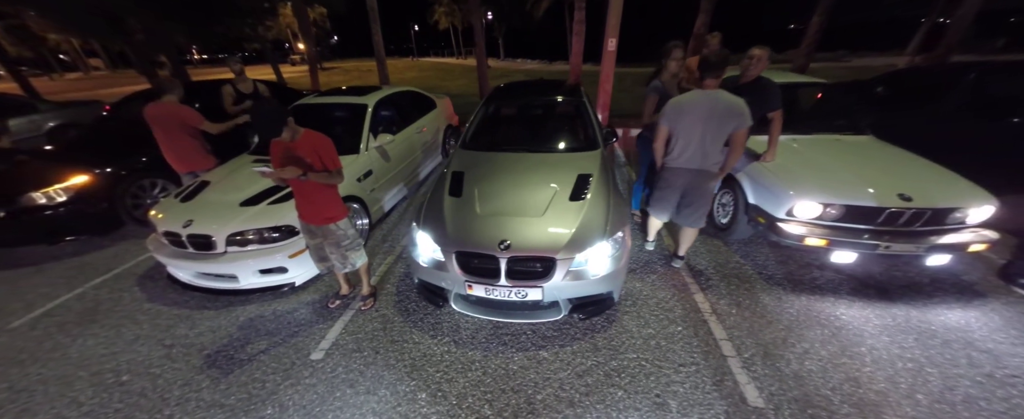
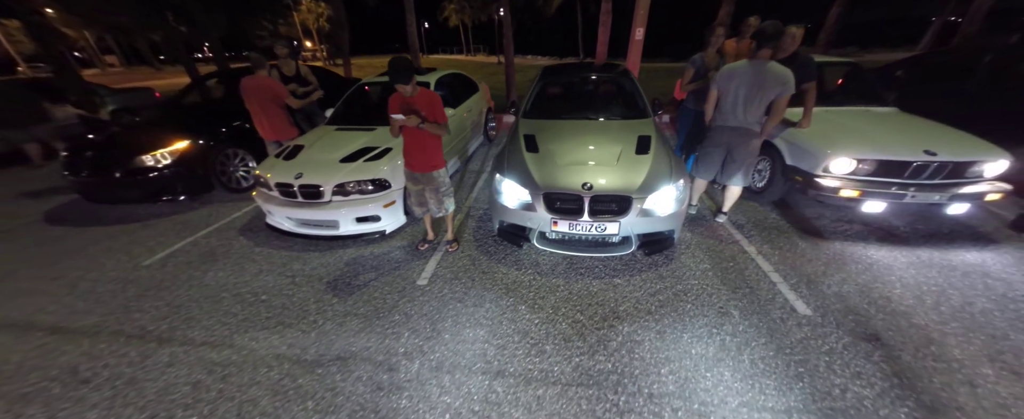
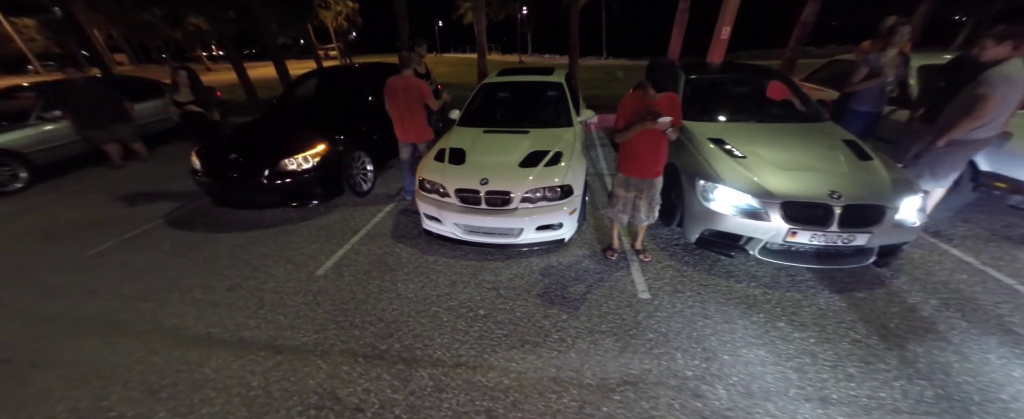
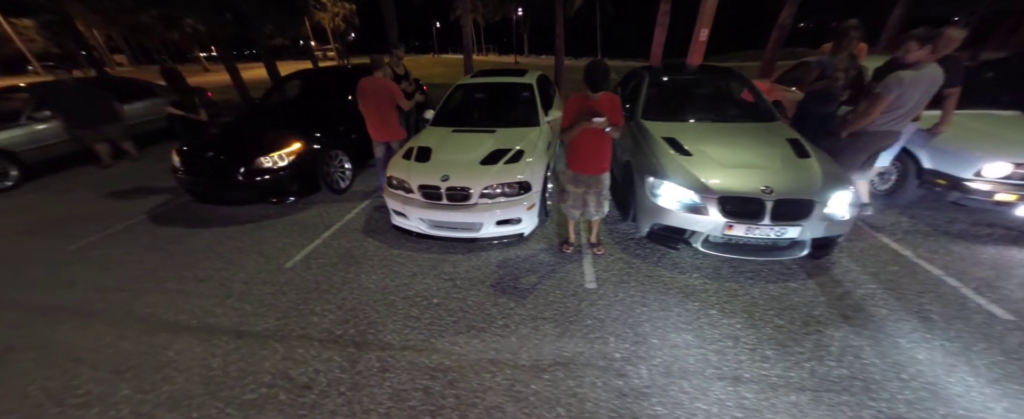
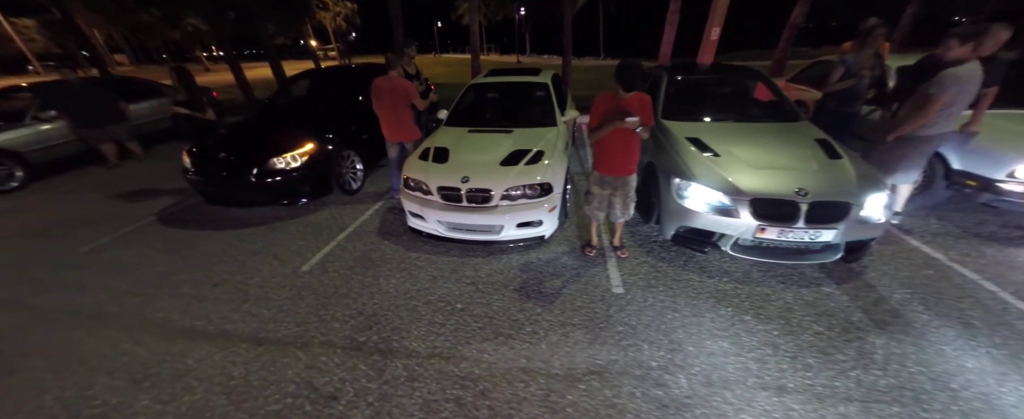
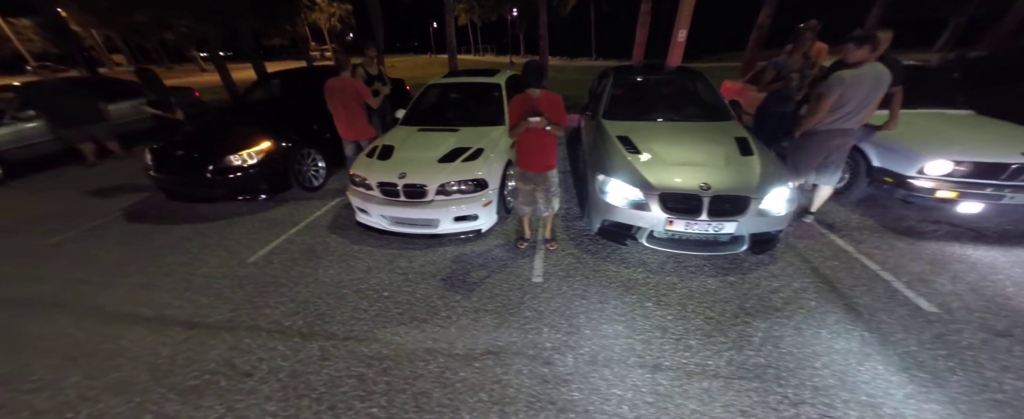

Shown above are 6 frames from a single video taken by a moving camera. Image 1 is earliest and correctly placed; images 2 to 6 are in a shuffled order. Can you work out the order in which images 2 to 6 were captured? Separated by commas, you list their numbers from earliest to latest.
2, 6, 4, 5, 3
